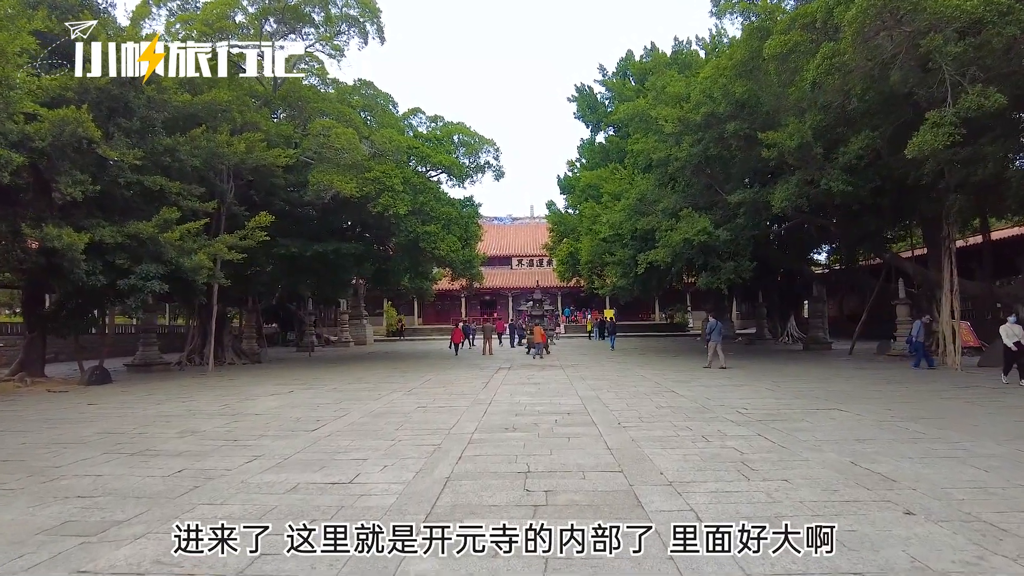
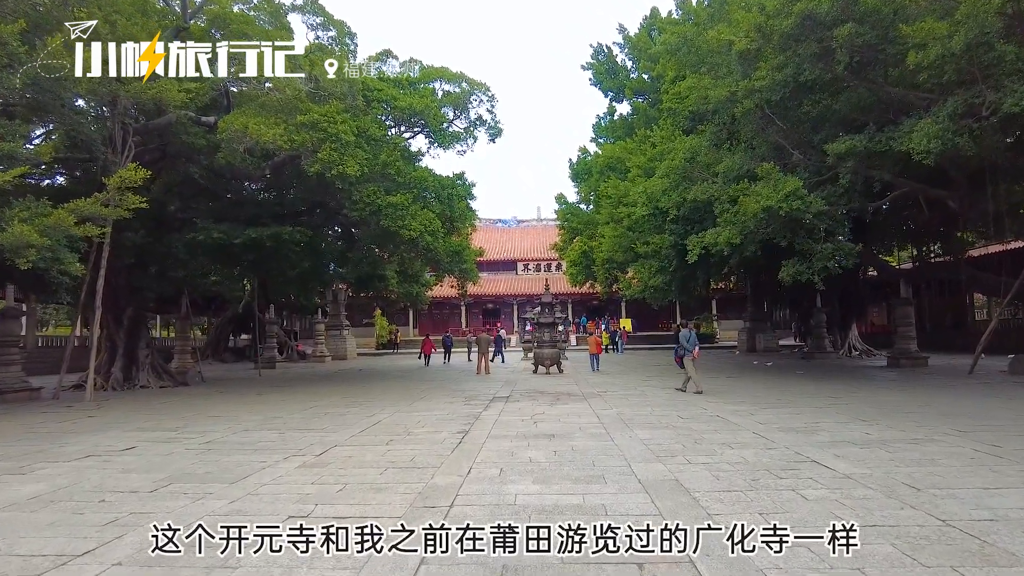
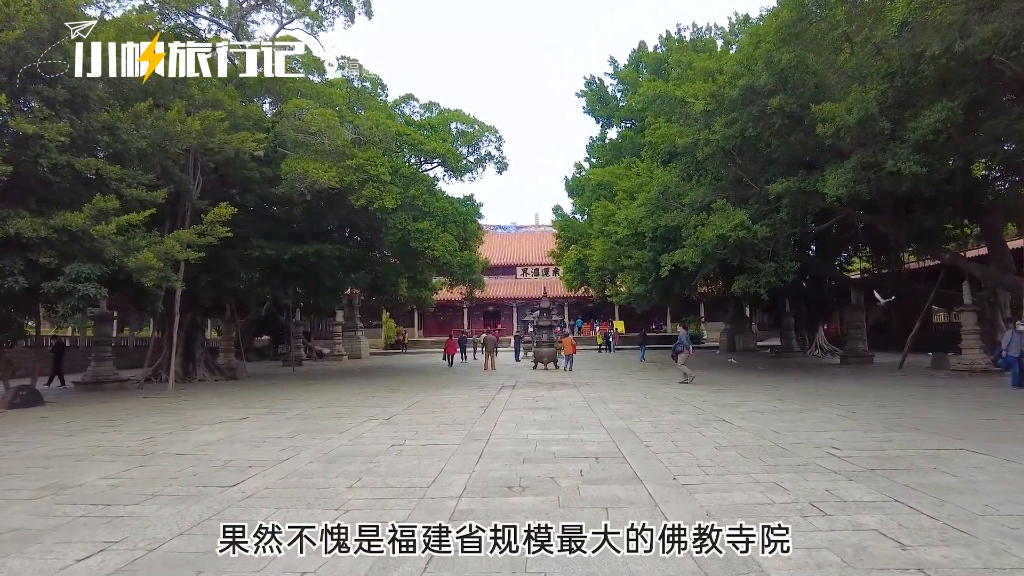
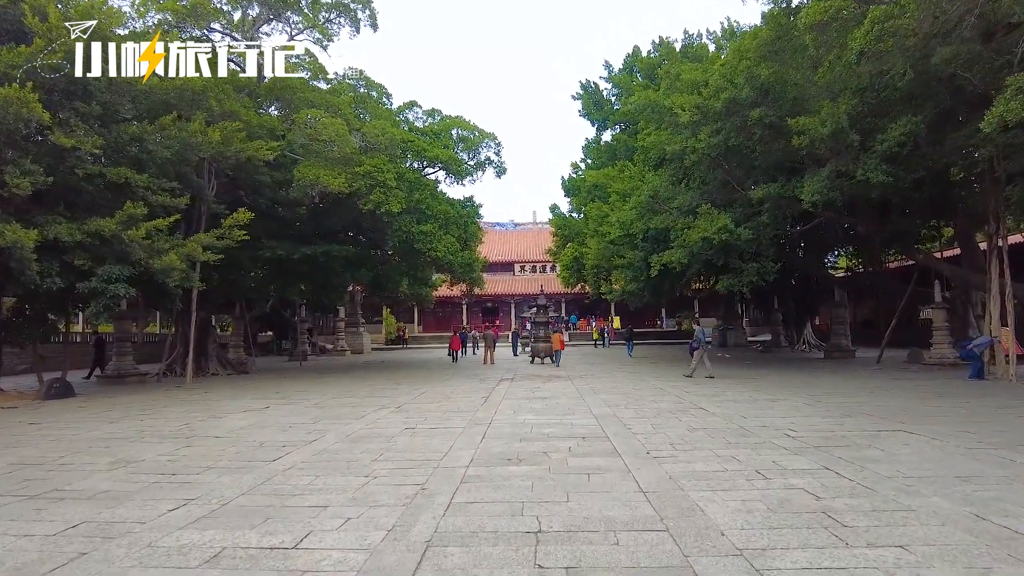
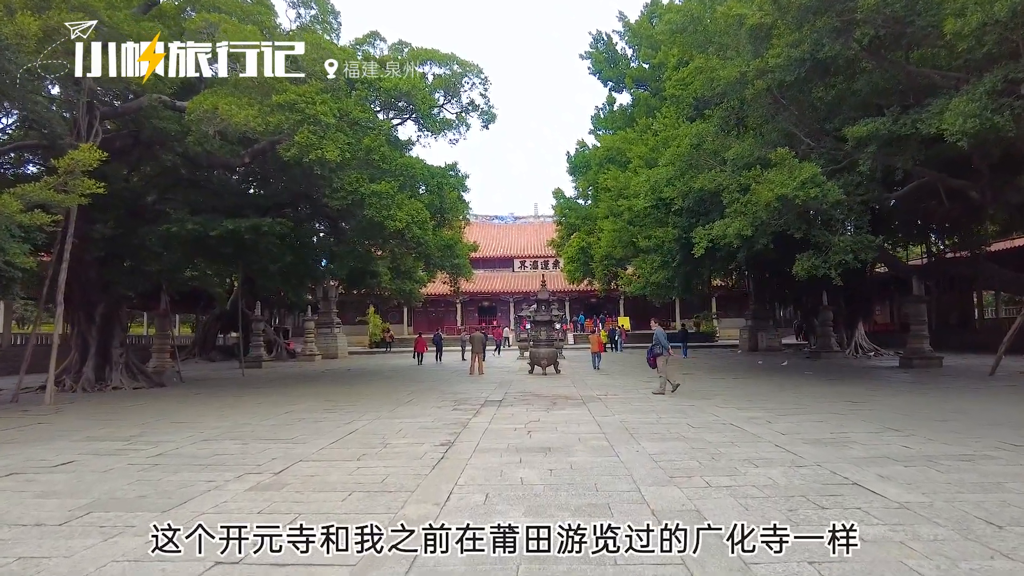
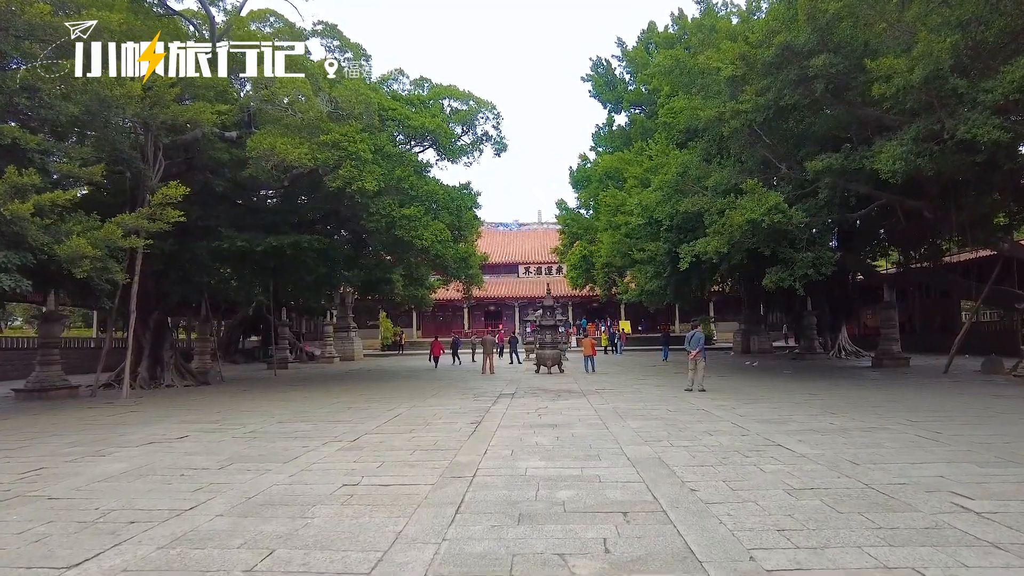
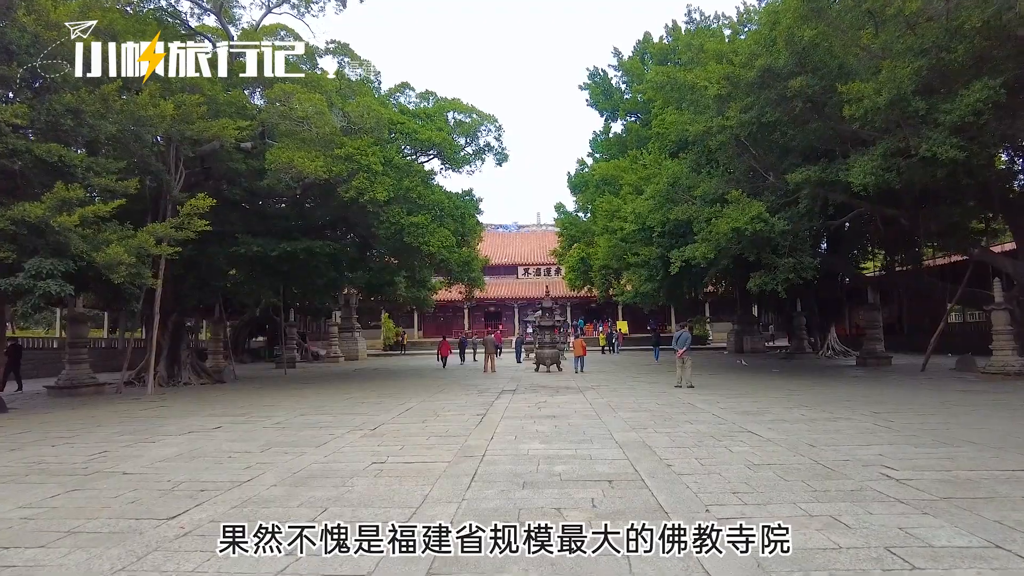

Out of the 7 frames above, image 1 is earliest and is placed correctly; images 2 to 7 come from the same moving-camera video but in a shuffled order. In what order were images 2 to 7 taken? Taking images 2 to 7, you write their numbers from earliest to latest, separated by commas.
4, 3, 7, 6, 2, 5
